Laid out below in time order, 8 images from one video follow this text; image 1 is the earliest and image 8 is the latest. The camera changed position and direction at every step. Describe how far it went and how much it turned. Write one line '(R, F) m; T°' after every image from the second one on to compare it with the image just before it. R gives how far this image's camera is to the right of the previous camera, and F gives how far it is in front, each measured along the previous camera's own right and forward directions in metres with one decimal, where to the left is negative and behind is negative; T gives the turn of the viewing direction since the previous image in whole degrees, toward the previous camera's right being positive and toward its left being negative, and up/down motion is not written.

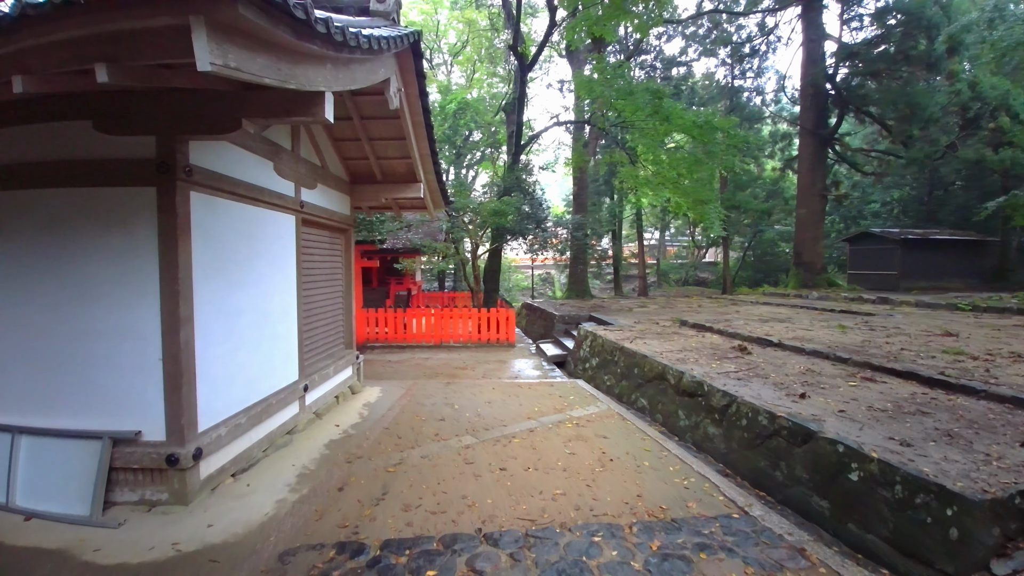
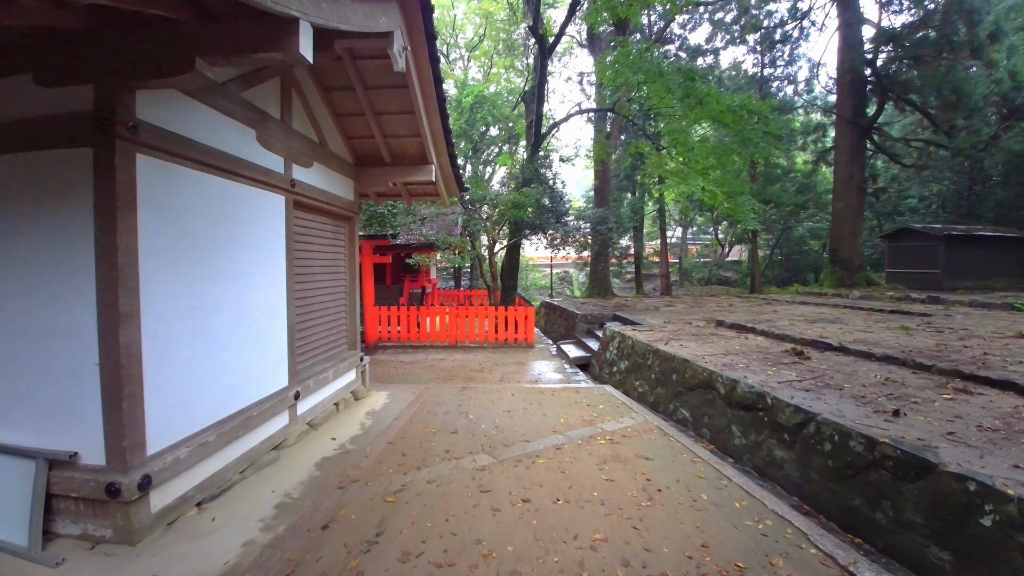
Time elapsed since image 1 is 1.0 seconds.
(-0.1, +0.7) m; -2°
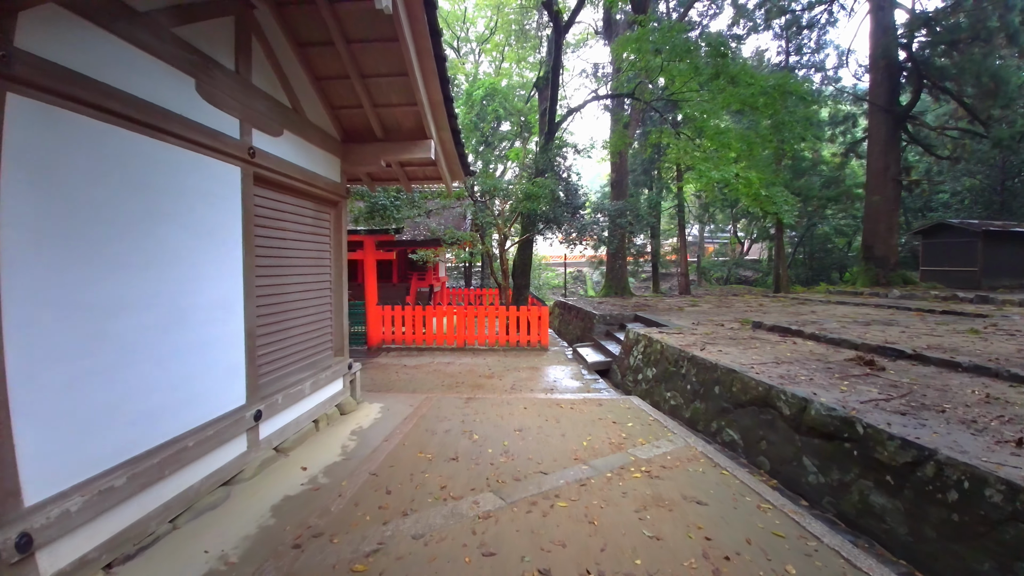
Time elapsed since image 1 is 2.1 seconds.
(0.0, +0.8) m; -2°
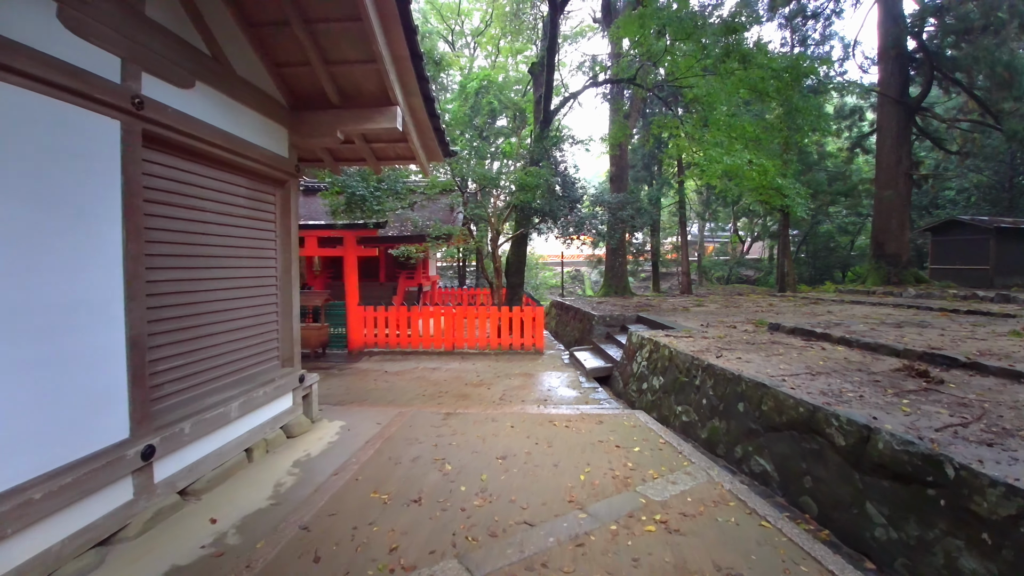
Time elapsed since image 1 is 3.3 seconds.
(+0.1, +0.8) m; 0°
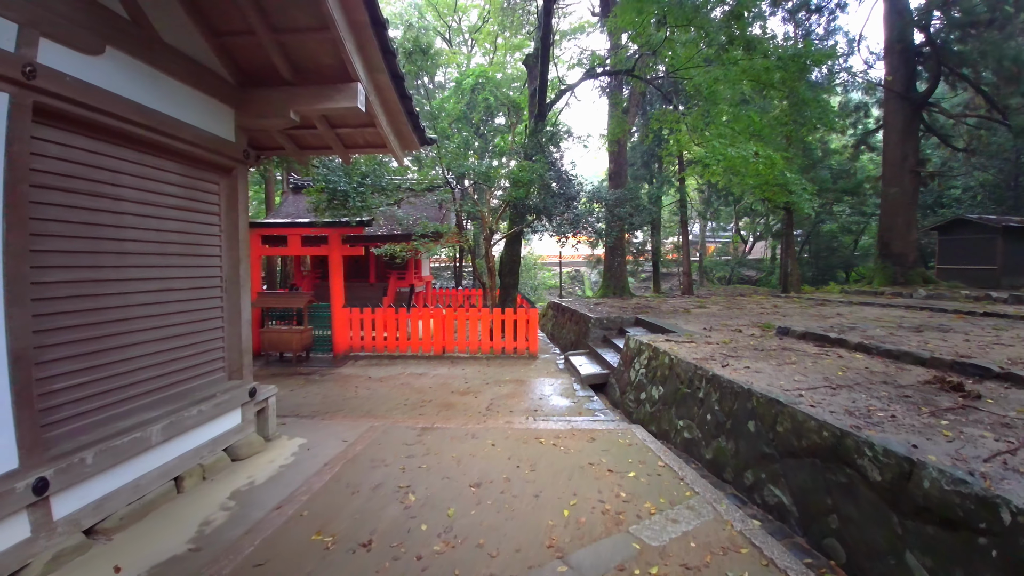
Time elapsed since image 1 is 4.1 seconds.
(+0.2, +0.5) m; 0°
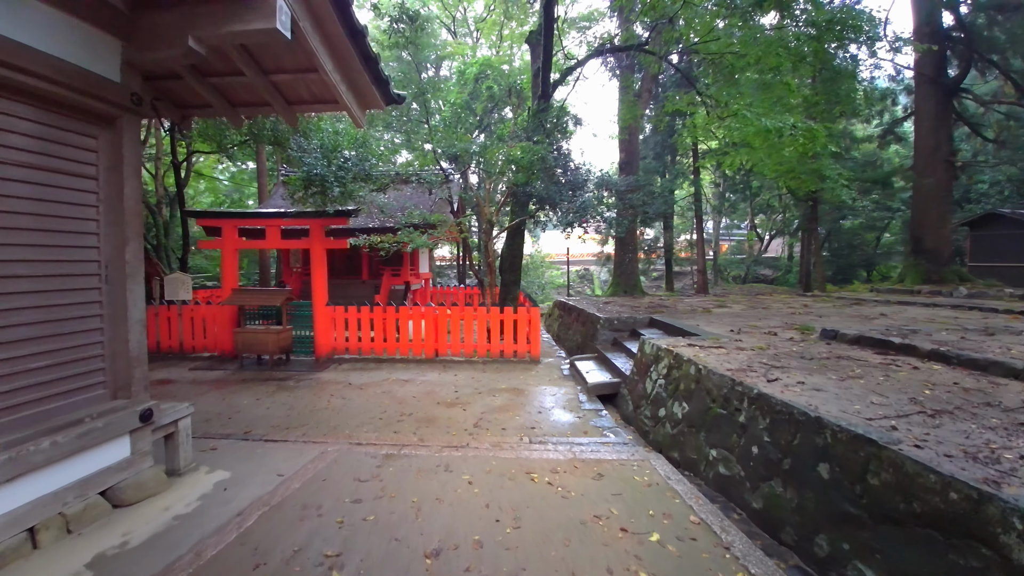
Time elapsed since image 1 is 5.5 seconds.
(+0.2, +0.9) m; -1°
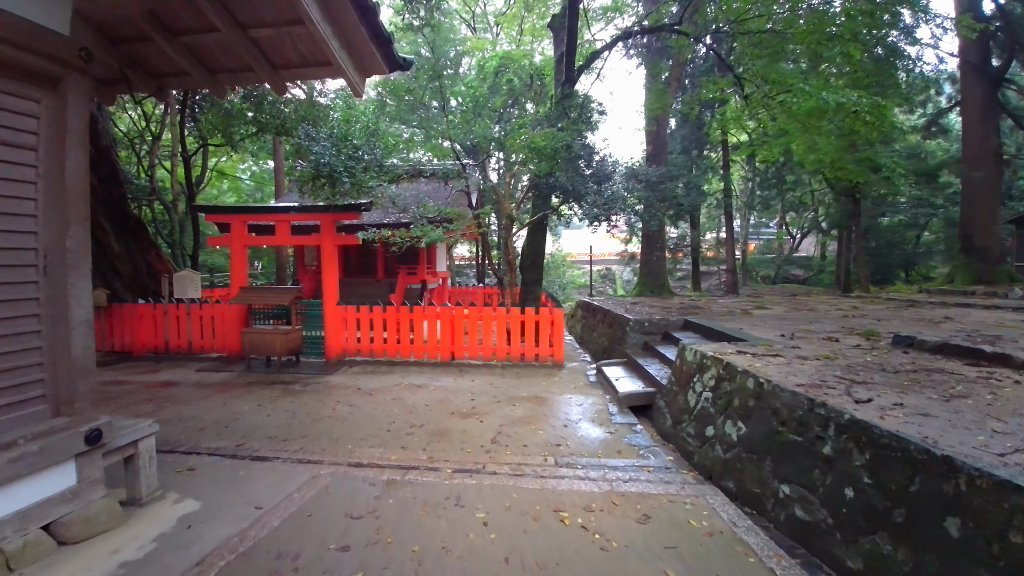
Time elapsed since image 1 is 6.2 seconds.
(0.0, +0.6) m; -2°
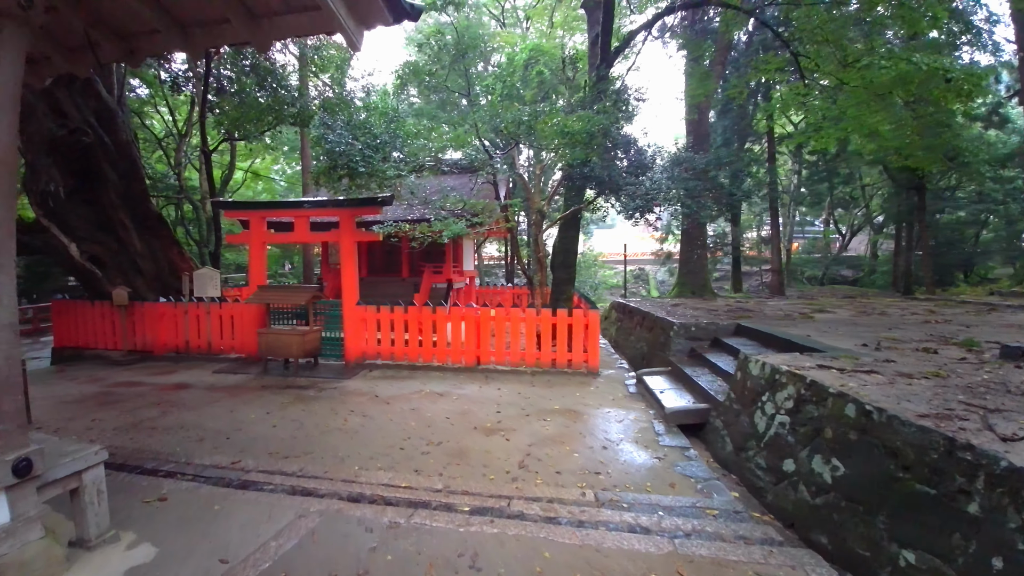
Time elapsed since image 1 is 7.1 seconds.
(0.0, +0.6) m; -4°
